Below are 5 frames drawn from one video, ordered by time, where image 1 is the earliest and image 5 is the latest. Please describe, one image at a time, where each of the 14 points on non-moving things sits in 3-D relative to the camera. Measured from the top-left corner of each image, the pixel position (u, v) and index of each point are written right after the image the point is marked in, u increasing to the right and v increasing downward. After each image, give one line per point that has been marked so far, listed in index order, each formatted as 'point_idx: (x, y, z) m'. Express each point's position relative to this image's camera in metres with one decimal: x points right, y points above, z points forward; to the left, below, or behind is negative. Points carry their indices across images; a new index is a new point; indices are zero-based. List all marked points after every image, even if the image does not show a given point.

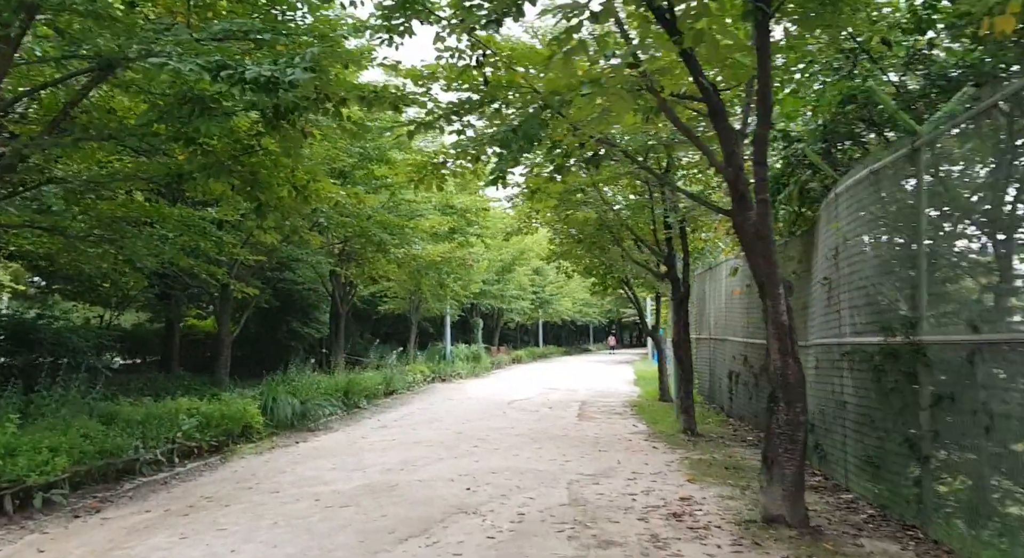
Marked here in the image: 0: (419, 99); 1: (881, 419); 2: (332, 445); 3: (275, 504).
0: (-0.9, +1.7, +7.5) m
1: (+3.2, -1.2, +6.7) m
2: (-2.7, -2.5, +11.6) m
3: (-2.3, -2.2, +7.6) m
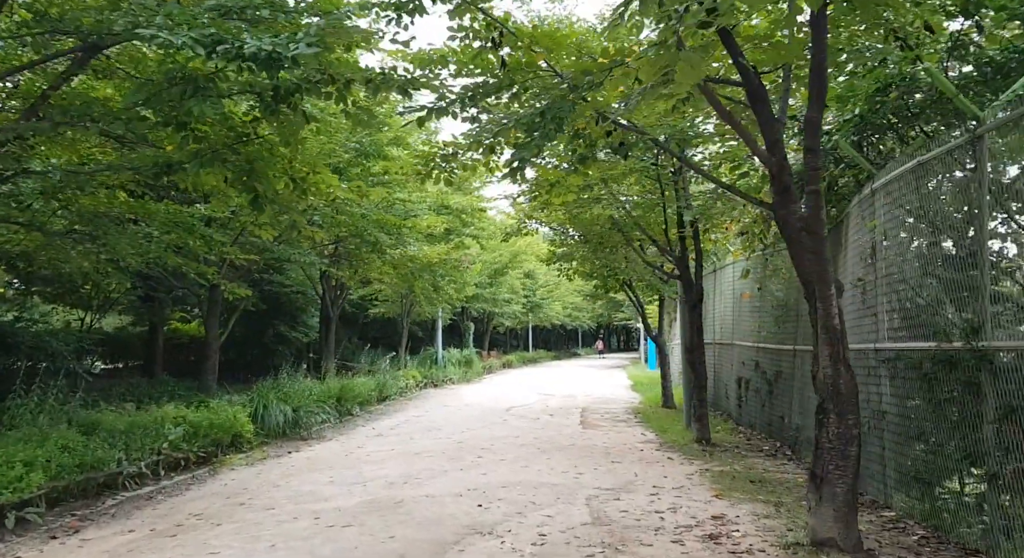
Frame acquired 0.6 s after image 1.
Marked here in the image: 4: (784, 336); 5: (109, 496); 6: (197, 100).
0: (-0.7, +1.7, +6.9) m
1: (+3.4, -1.2, +6.2) m
2: (-2.6, -2.5, +11.0) m
3: (-2.1, -2.2, +7.0) m
4: (+4.1, -0.9, +11.8) m
5: (-4.2, -2.2, +8.1) m
6: (-2.4, +1.4, +6.0) m
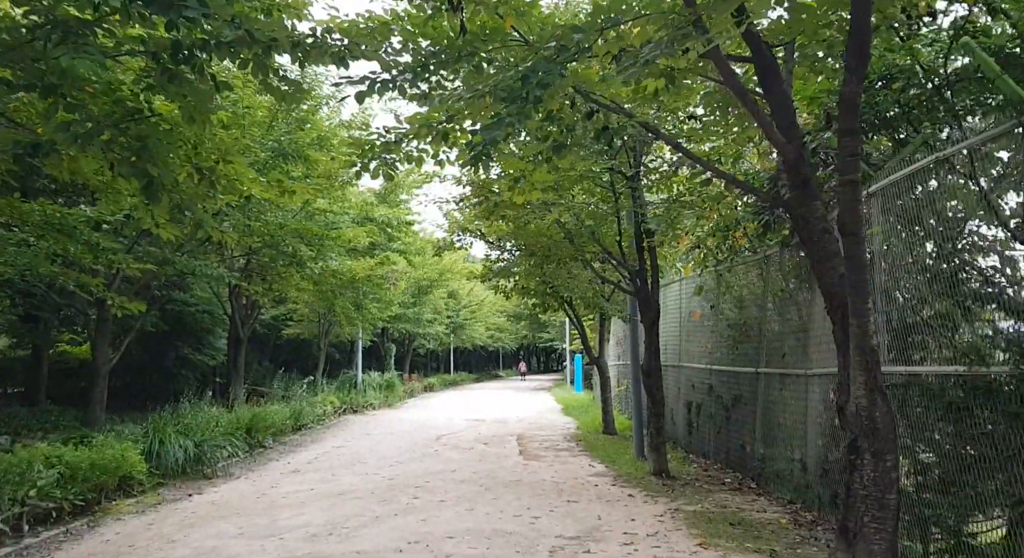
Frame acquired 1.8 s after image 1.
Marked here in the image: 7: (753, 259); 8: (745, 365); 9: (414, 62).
0: (-1.0, +1.6, +5.7) m
1: (+3.1, -1.3, +5.4) m
2: (-3.4, -2.7, +9.5) m
3: (-2.5, -2.2, +5.5) m
4: (+3.2, -1.1, +11.0) m
5: (-4.6, -2.3, +6.4) m
6: (-2.6, +1.3, +4.6) m
7: (+3.3, +0.3, +10.8) m
8: (+3.2, -1.2, +10.9) m
9: (-0.7, +1.5, +5.5) m
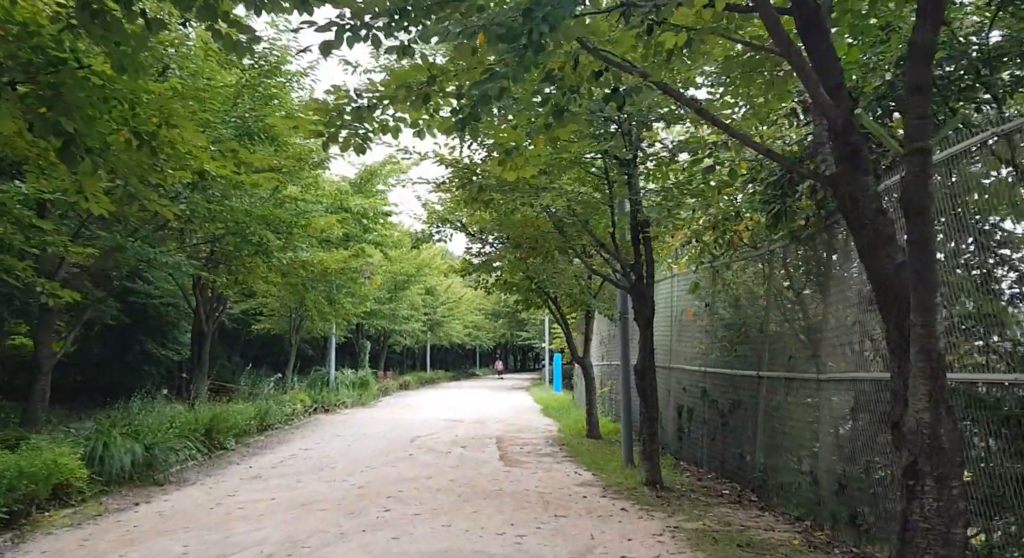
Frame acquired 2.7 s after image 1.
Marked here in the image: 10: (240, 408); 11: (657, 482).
0: (-1.1, +1.7, +4.9) m
1: (+3.0, -1.3, +4.7) m
2: (-3.6, -2.5, +8.6) m
3: (-2.6, -2.1, +4.6) m
4: (+3.0, -1.1, +10.3) m
5: (-4.7, -2.2, +5.5) m
6: (-2.6, +1.4, +3.7) m
7: (+3.1, +0.3, +10.1) m
8: (+3.0, -1.1, +10.2) m
9: (-0.7, +1.6, +4.7) m
10: (-5.4, -2.5, +15.3) m
11: (+1.7, -2.4, +9.3) m
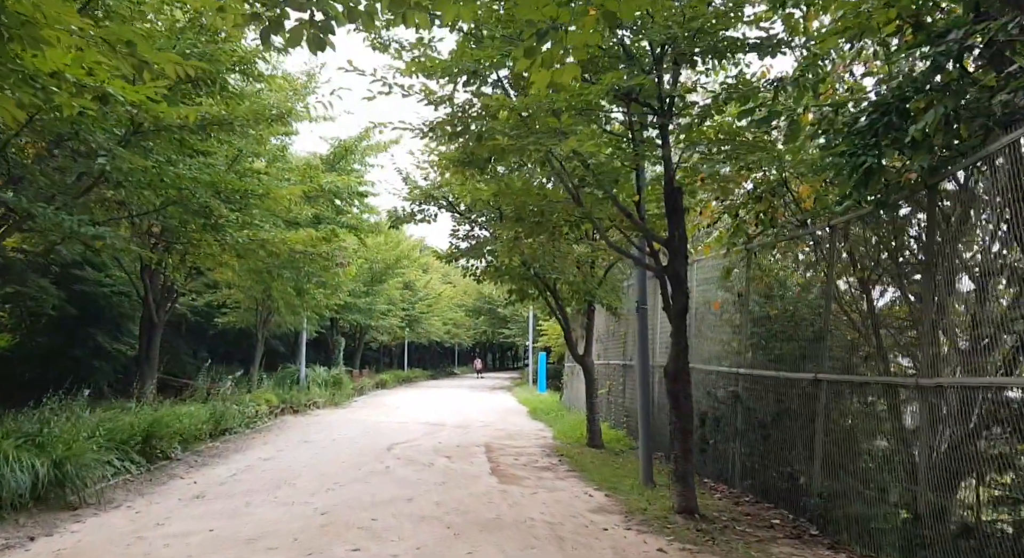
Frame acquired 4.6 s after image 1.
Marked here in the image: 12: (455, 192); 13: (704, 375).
0: (-0.9, +2.0, +3.0) m
1: (+3.2, -1.1, +2.9) m
2: (-3.5, -2.3, +6.6) m
3: (-2.4, -1.9, +2.7) m
4: (+3.0, -0.9, +8.6) m
5: (-4.6, -1.9, +3.5) m
6: (-2.4, +1.7, +1.8) m
7: (+3.1, +0.5, +8.3) m
8: (+3.0, -1.0, +8.4) m
9: (-0.6, +1.8, +2.9) m
10: (-5.5, -2.2, +13.3) m
11: (+1.7, -2.2, +7.5) m
12: (-0.9, +1.2, +11.1) m
13: (+2.7, -1.3, +10.9) m
